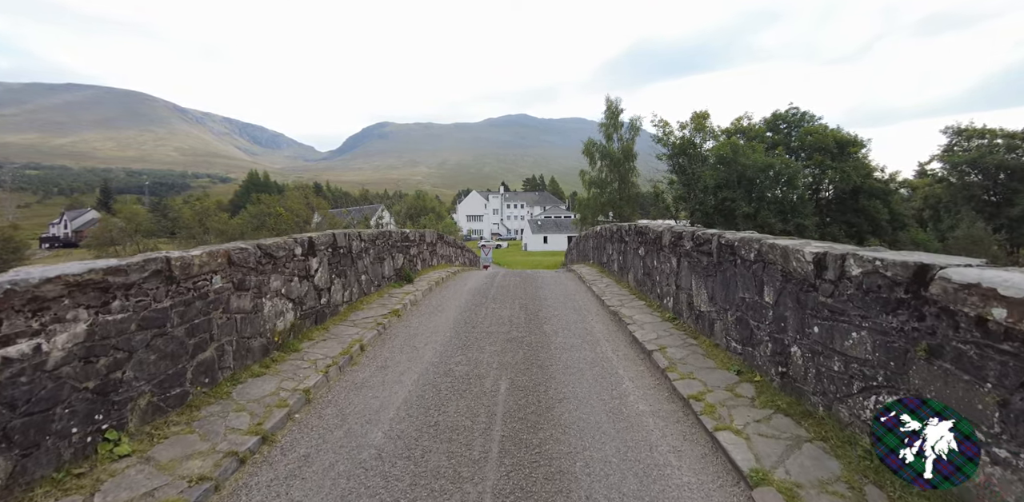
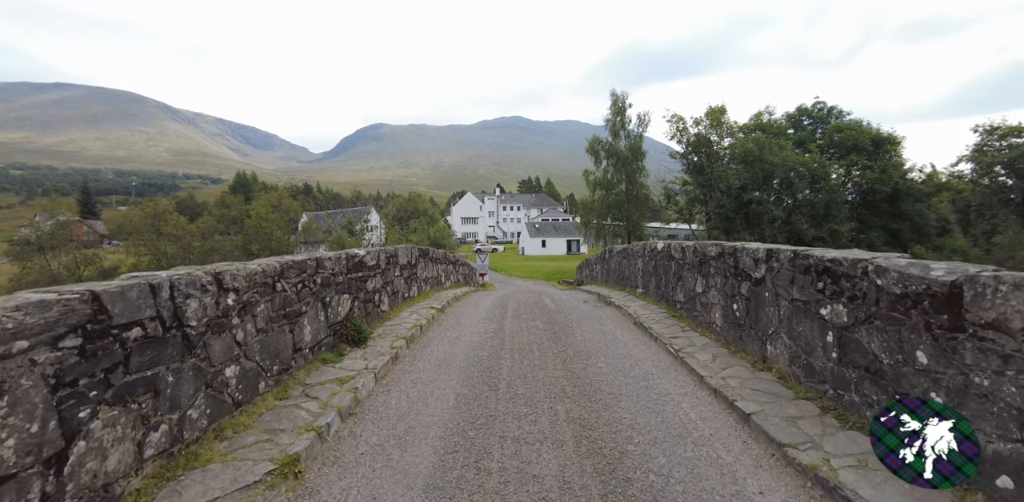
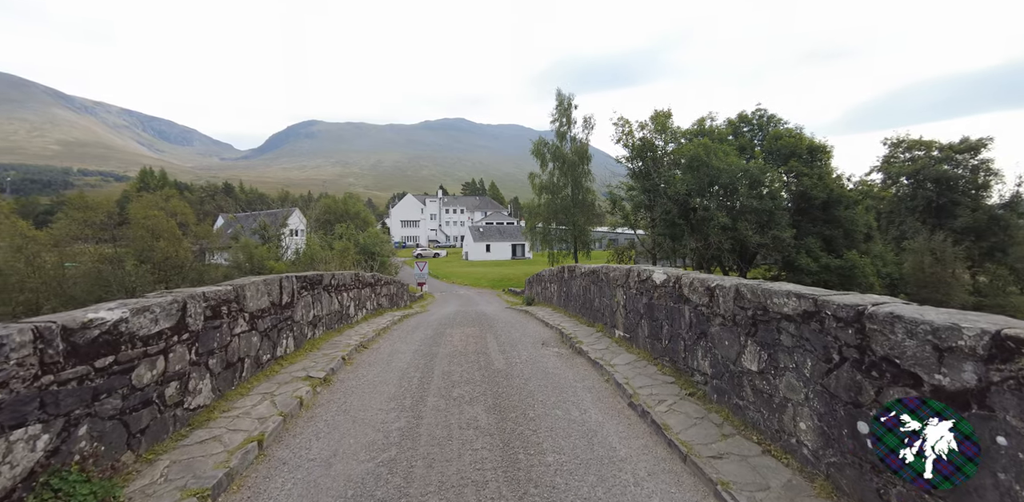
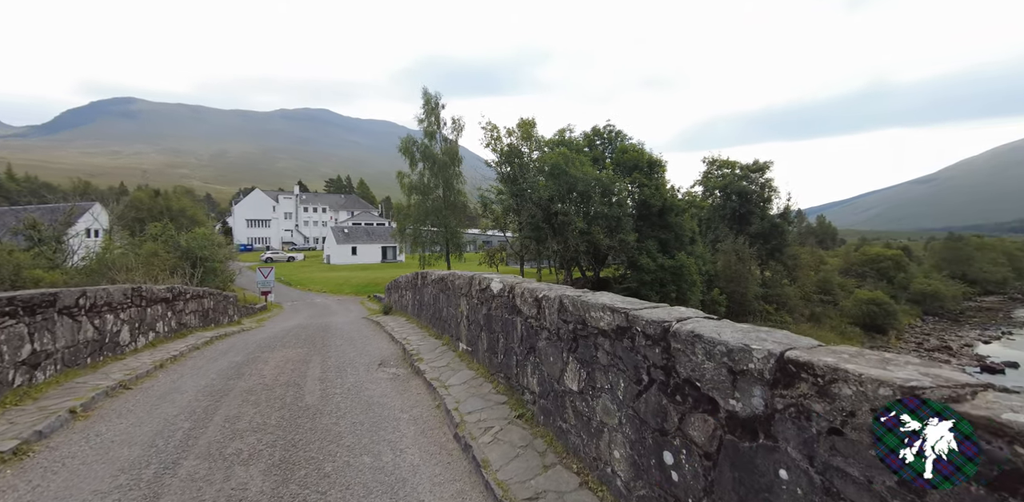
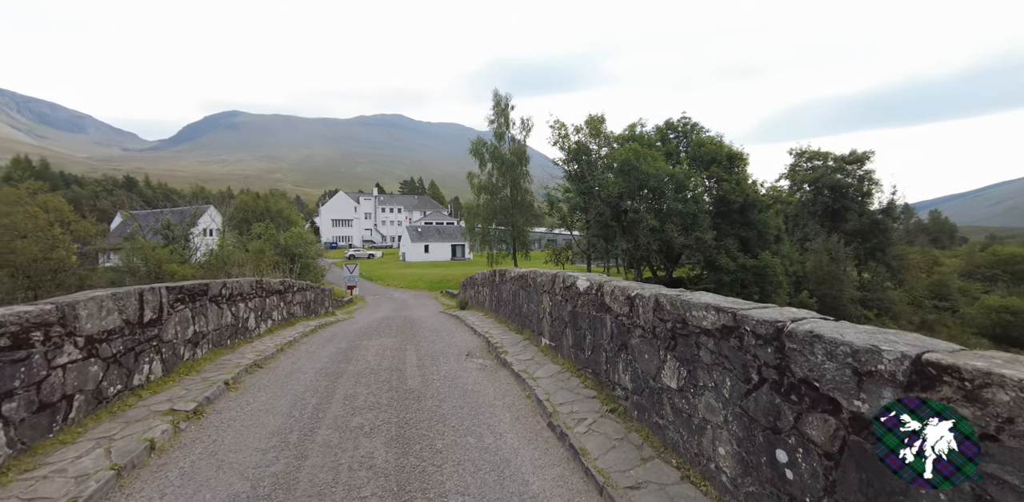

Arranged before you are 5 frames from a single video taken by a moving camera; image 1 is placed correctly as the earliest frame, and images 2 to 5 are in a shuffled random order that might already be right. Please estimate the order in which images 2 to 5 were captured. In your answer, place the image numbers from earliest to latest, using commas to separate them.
2, 3, 5, 4
